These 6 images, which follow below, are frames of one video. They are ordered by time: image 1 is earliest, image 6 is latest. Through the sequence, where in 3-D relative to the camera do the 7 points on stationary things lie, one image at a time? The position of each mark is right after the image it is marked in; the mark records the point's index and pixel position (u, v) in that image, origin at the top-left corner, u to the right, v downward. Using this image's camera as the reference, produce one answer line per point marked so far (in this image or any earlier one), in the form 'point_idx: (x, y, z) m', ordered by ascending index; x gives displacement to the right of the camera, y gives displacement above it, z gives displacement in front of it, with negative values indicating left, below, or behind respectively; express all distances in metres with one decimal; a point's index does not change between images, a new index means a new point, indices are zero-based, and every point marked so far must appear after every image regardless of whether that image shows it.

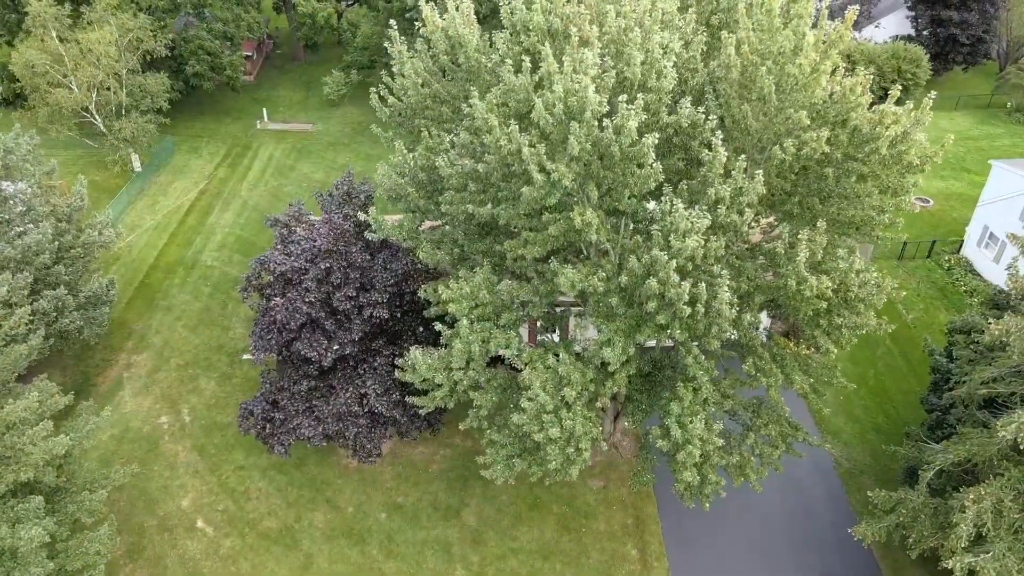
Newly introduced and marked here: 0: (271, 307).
0: (-5.9, -0.5, +18.4) m
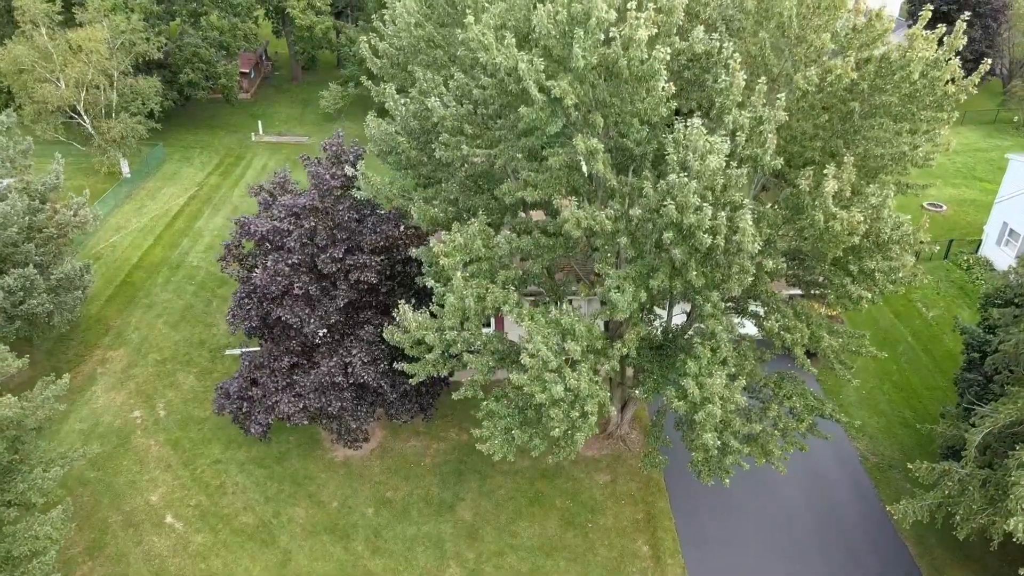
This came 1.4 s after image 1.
0: (-5.9, +0.3, +17.1) m
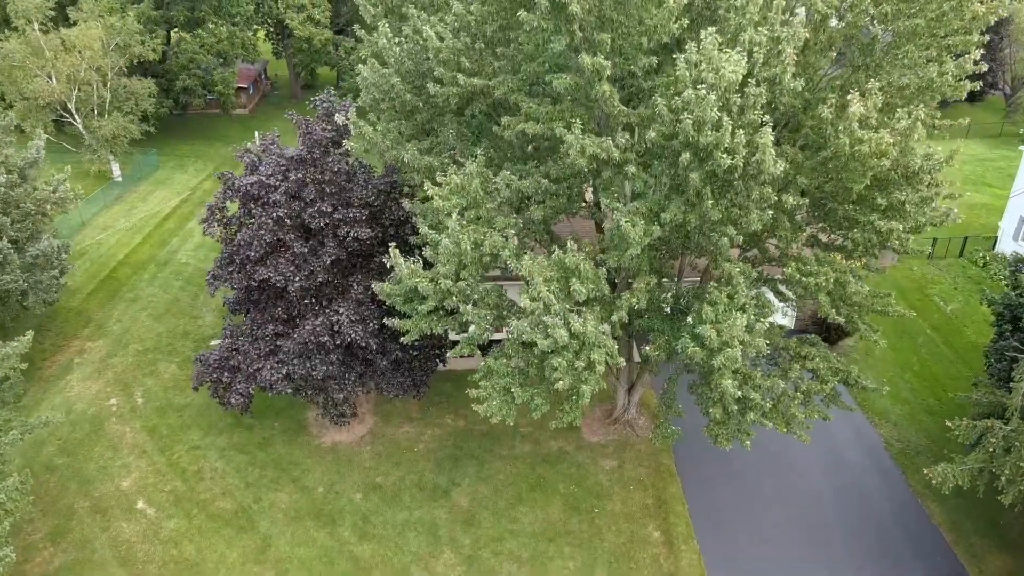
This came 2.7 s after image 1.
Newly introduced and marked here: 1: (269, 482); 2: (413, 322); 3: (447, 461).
0: (-5.9, +1.1, +16.0) m
1: (-5.8, -4.6, +17.7) m
2: (-1.9, -0.6, +14.2) m
3: (-1.6, -4.2, +18.3) m
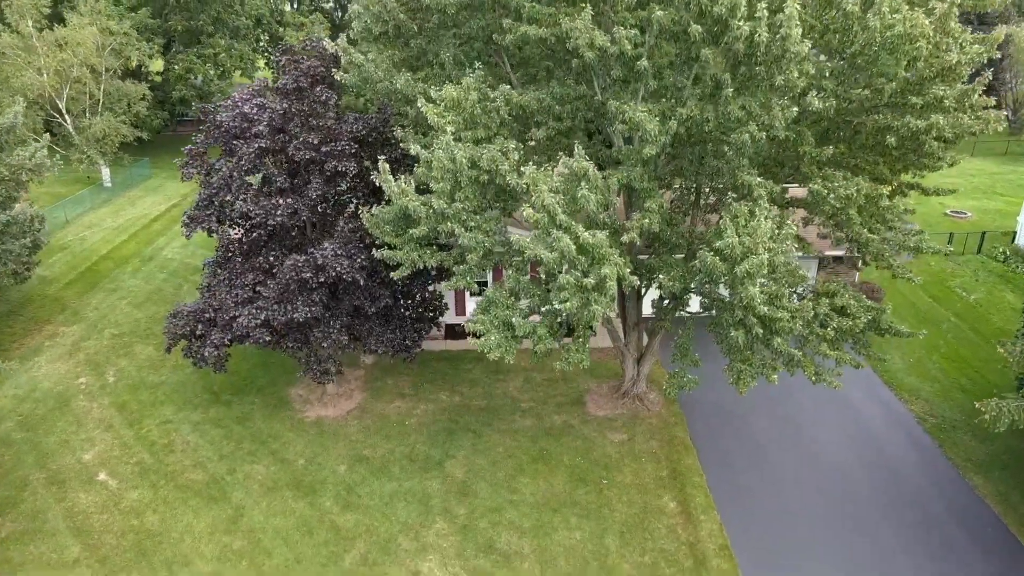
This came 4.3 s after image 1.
0: (-5.9, +2.2, +14.9) m
1: (-5.8, -3.6, +16.2) m
2: (-1.9, +0.6, +13.0) m
3: (-1.6, -3.3, +16.7) m
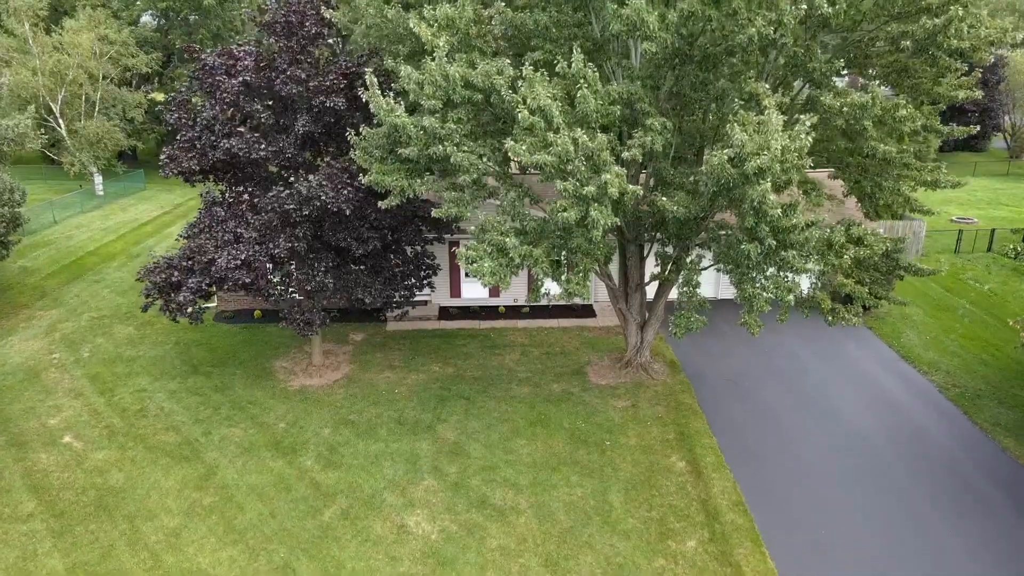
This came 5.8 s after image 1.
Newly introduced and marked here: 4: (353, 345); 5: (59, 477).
0: (-6.0, +3.3, +14.3) m
1: (-5.8, -2.6, +15.1) m
2: (-1.9, +1.8, +12.3) m
3: (-1.7, -2.4, +15.7) m
4: (-3.8, -1.4, +18.1) m
5: (-8.0, -3.3, +13.3) m
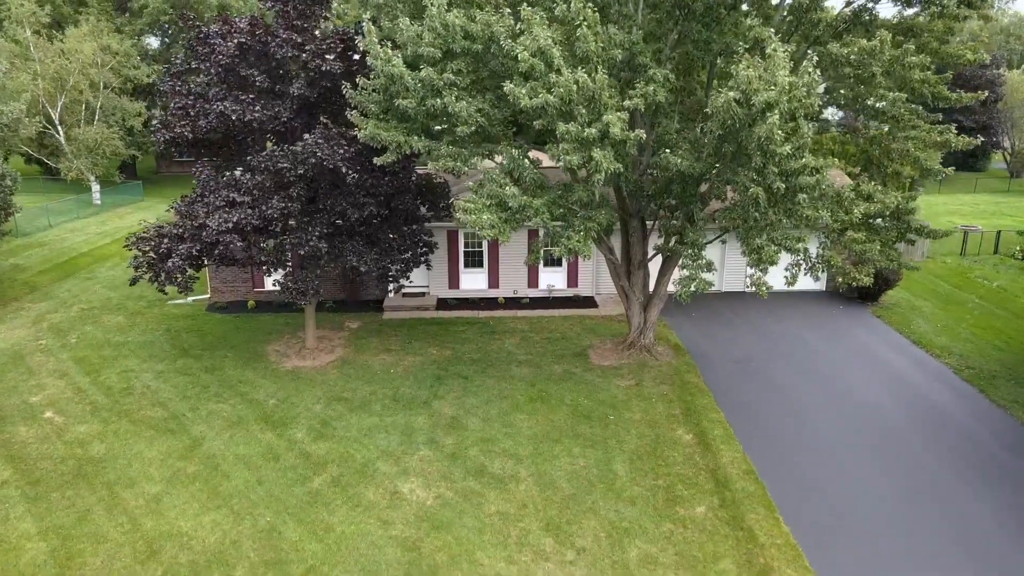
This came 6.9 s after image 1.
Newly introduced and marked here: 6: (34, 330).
0: (-6.0, +3.8, +14.1) m
1: (-5.8, -2.1, +14.5) m
2: (-2.0, +2.5, +11.9) m
3: (-1.7, -1.9, +15.2) m
4: (-3.9, -1.0, +17.6) m
5: (-8.0, -2.7, +12.7) m
6: (-11.7, -1.0, +18.4) m
